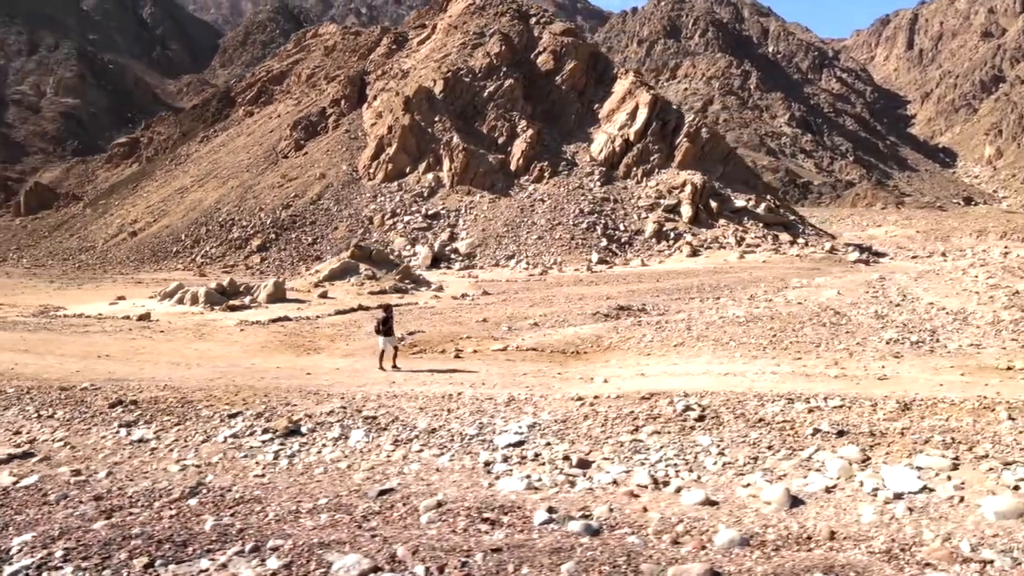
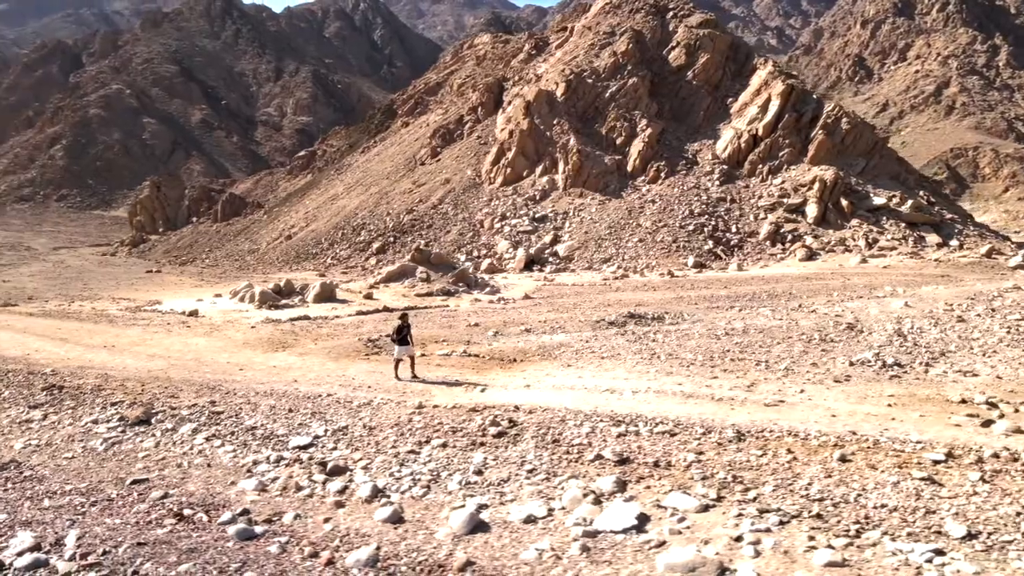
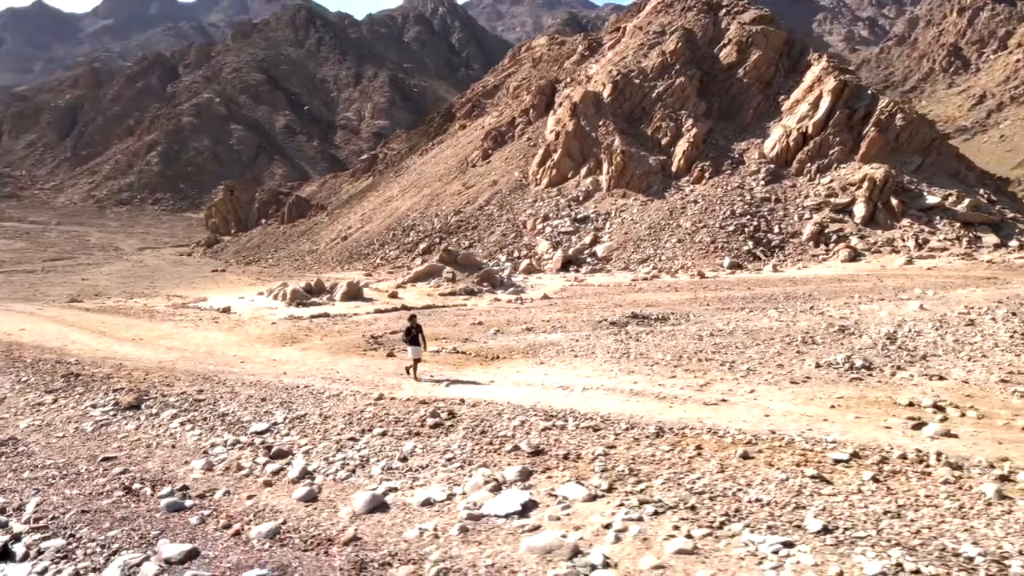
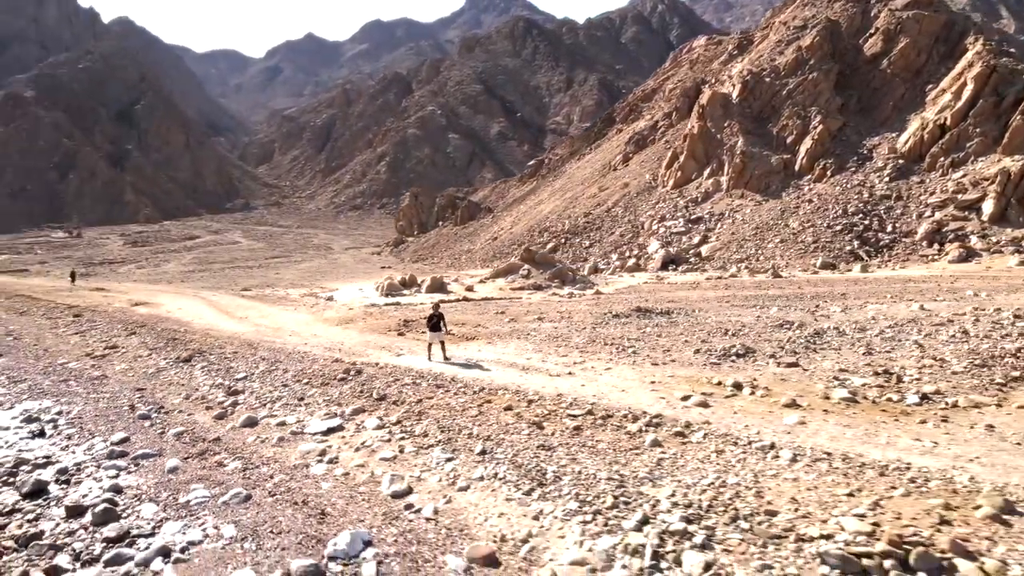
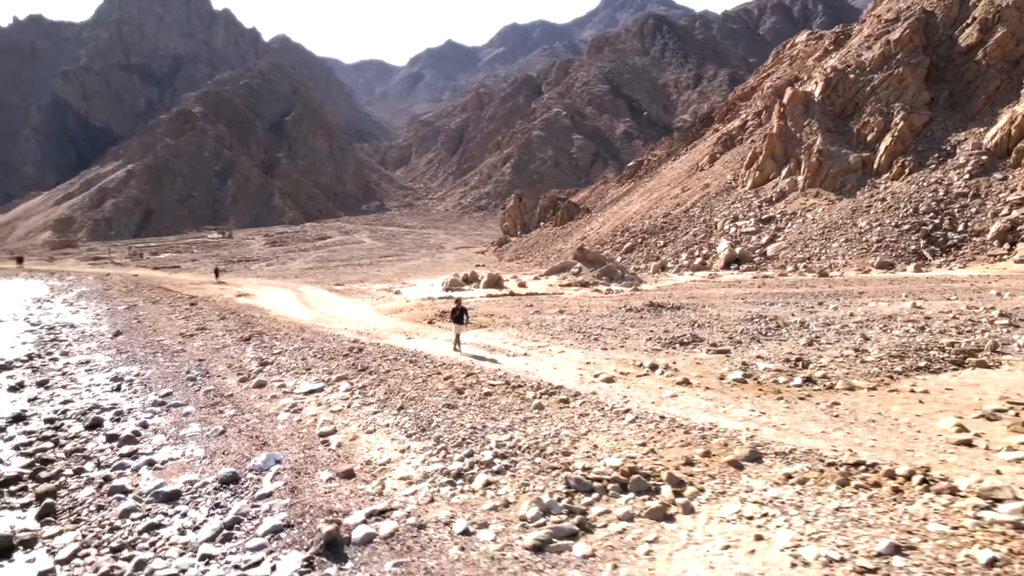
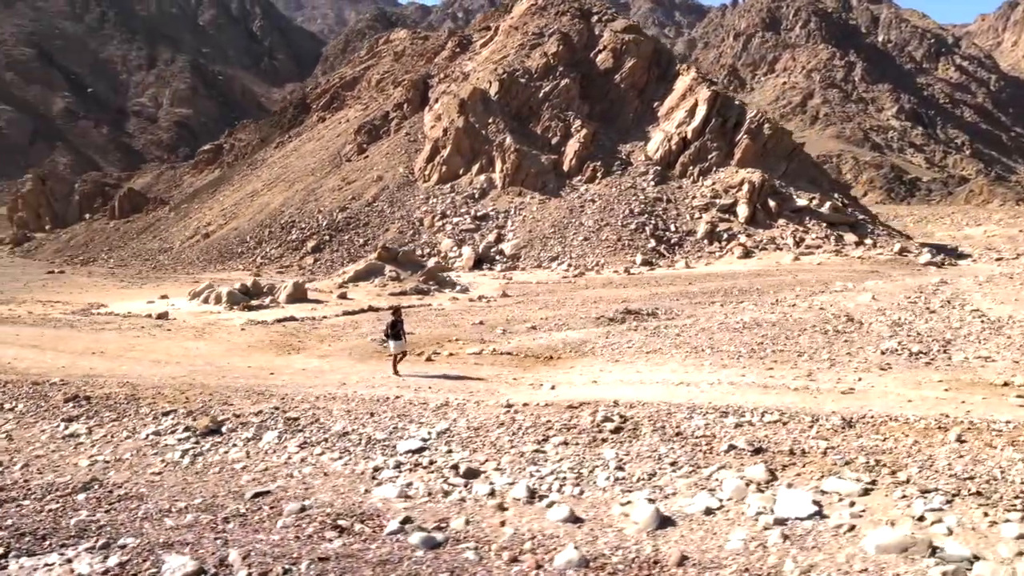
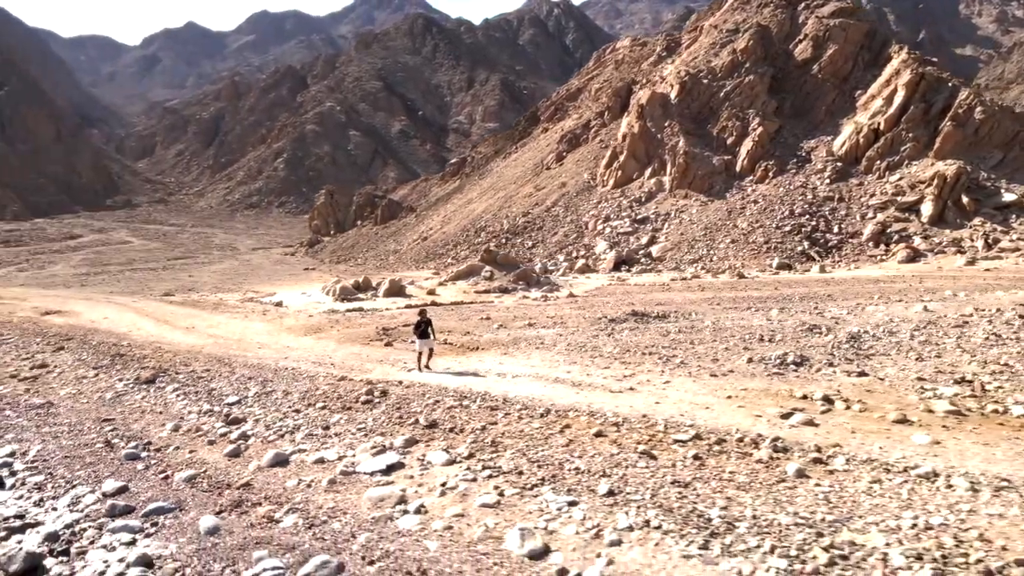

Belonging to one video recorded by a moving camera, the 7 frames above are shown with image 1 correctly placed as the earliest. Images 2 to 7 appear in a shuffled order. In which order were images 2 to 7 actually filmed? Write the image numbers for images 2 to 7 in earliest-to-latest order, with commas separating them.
6, 2, 3, 7, 4, 5
